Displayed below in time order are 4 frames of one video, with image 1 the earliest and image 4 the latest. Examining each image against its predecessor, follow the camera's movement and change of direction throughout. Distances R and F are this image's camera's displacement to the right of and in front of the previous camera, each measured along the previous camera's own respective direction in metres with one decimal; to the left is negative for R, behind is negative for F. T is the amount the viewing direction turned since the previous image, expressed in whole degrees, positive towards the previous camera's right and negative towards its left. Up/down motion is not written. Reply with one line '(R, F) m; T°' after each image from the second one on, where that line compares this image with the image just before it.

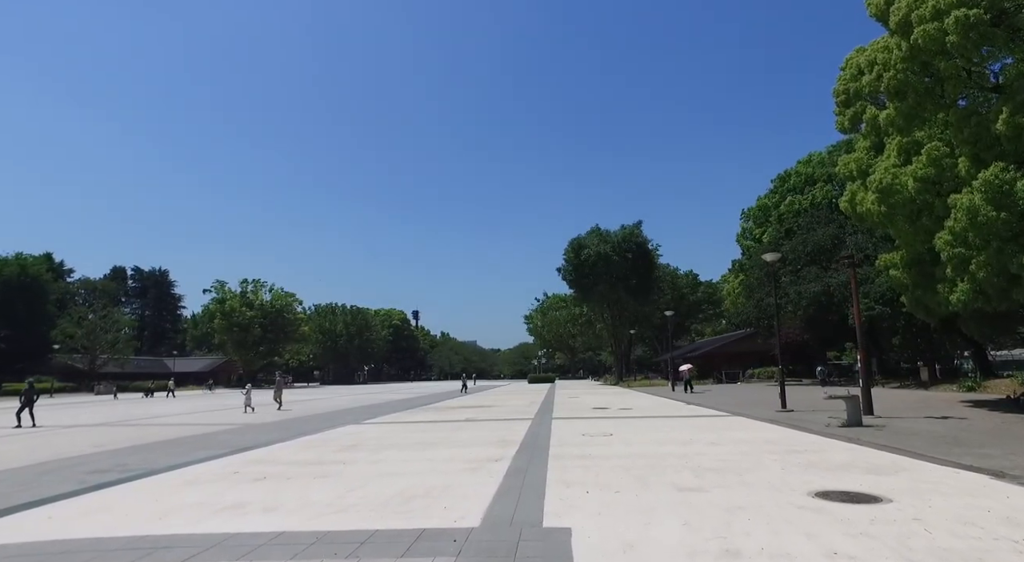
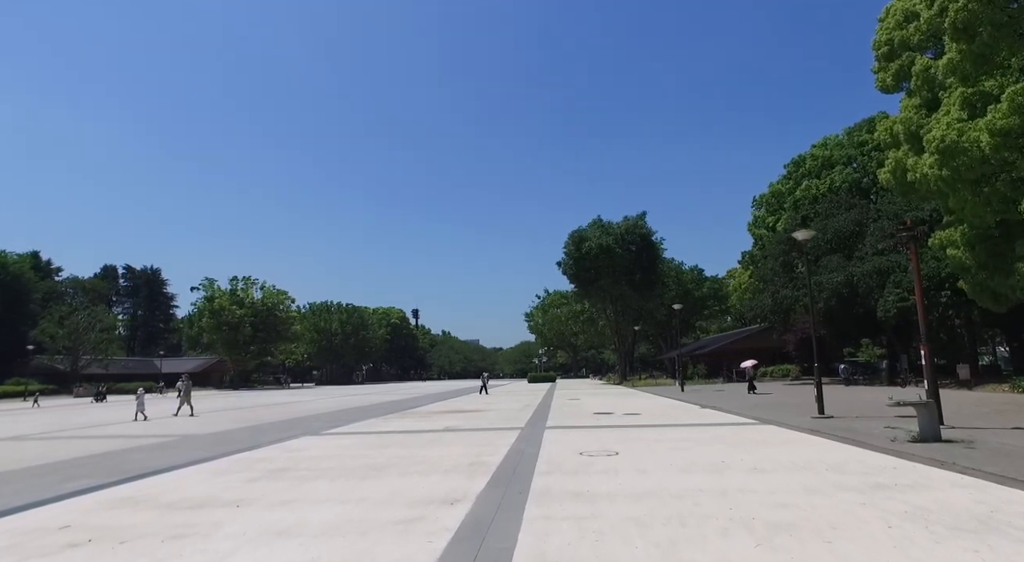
(+0.5, +3.2) m; 0°
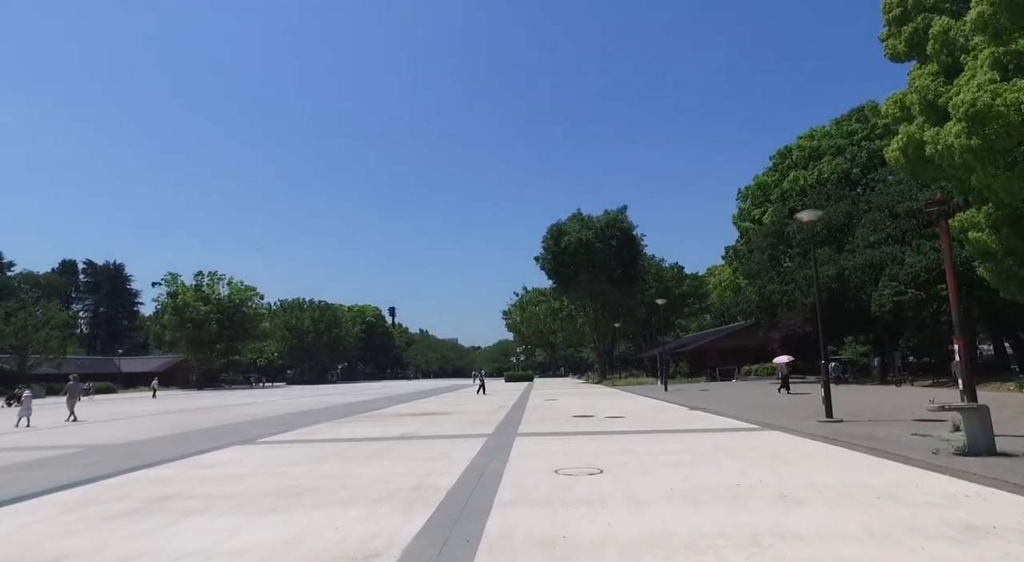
(+0.3, +2.3) m; +2°
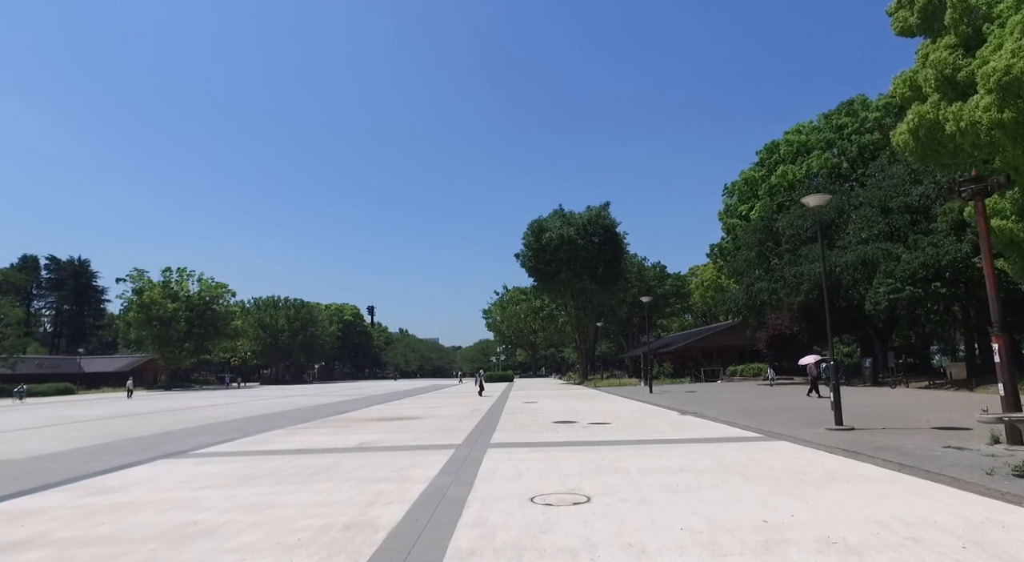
(+0.2, +1.8) m; +2°
